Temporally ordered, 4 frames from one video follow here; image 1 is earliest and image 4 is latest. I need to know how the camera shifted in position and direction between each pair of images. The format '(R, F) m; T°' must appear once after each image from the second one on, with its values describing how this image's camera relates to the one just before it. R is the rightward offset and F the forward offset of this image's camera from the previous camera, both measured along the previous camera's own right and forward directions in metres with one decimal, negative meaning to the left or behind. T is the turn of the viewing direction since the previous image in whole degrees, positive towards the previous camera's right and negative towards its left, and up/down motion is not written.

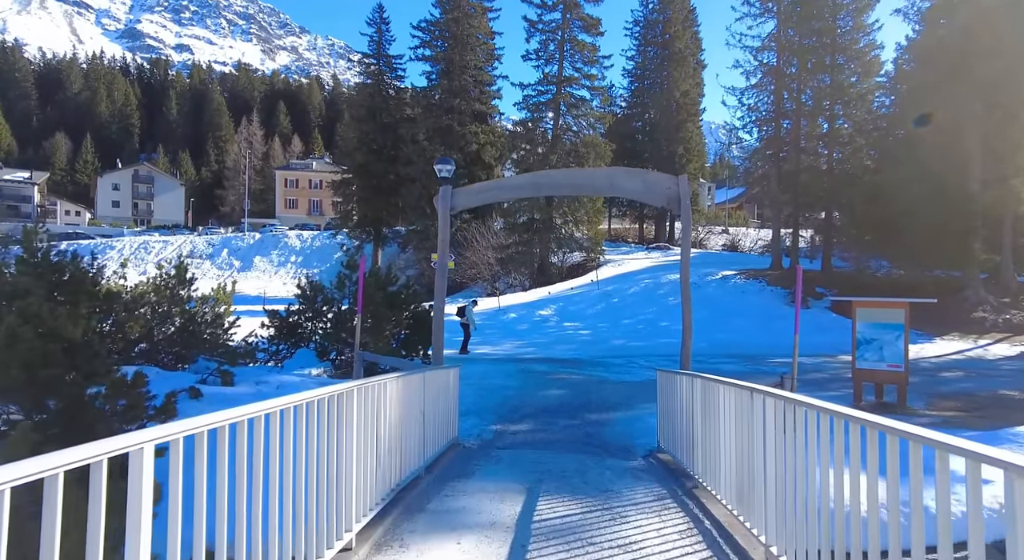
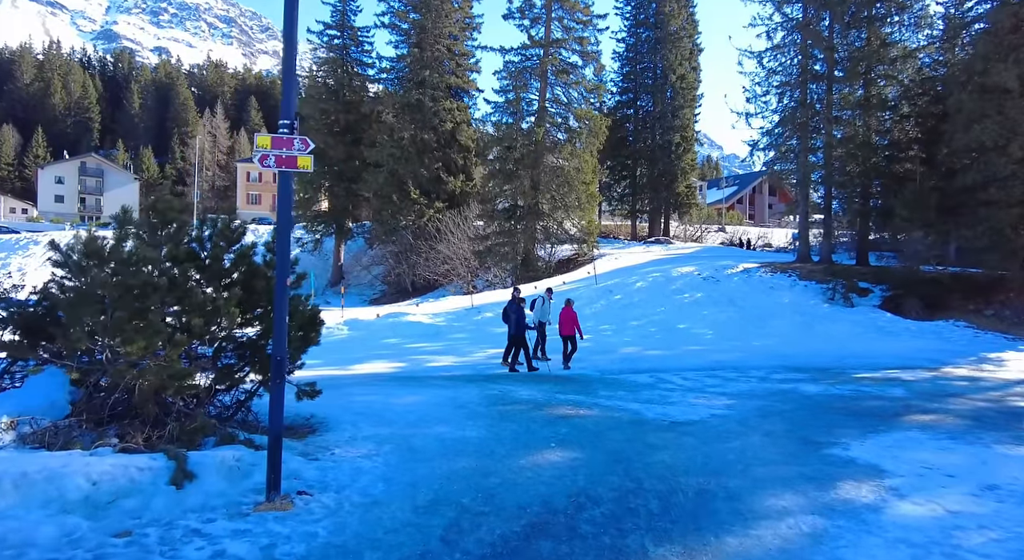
(+0.2, +4.7) m; +1°
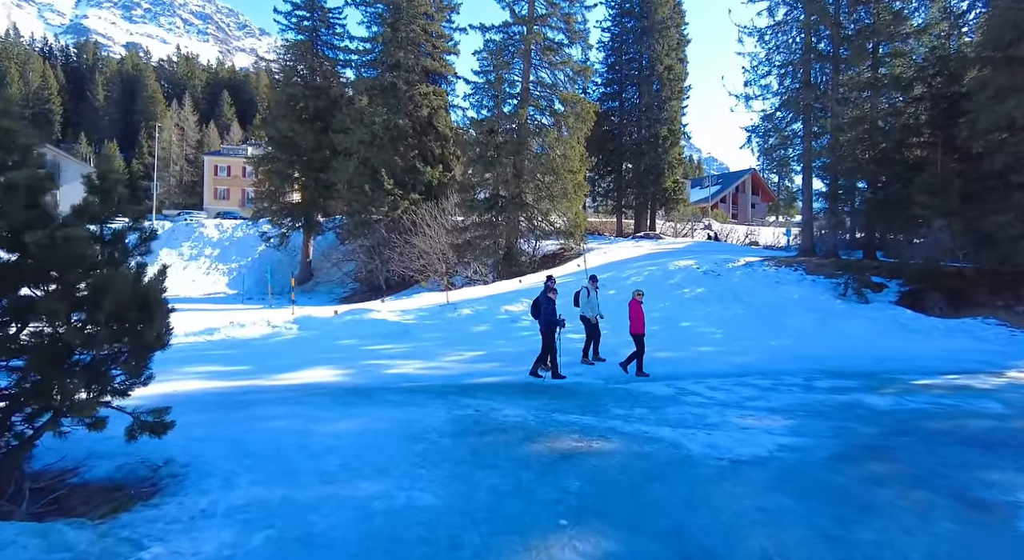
(0.0, +2.1) m; +2°
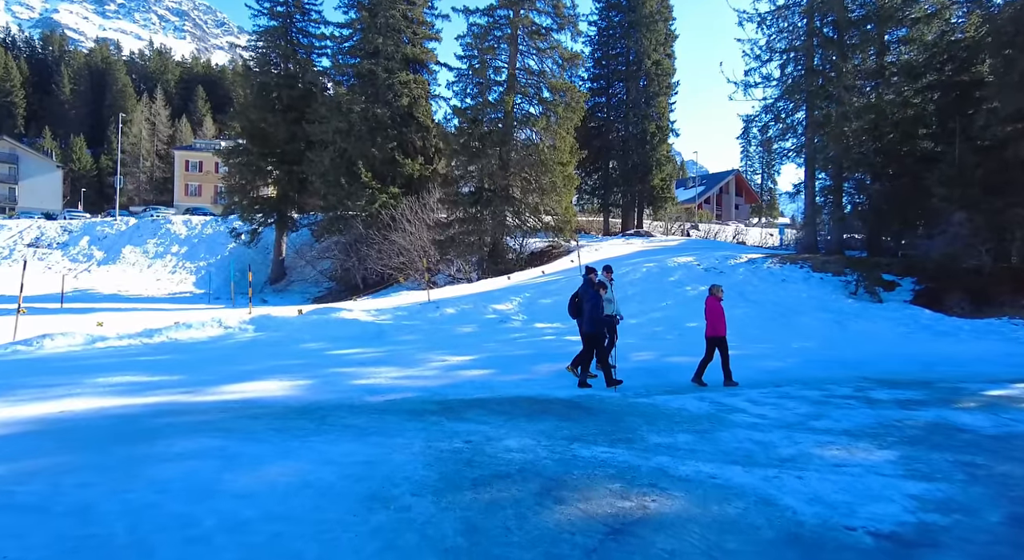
(-0.1, +1.5) m; +2°
